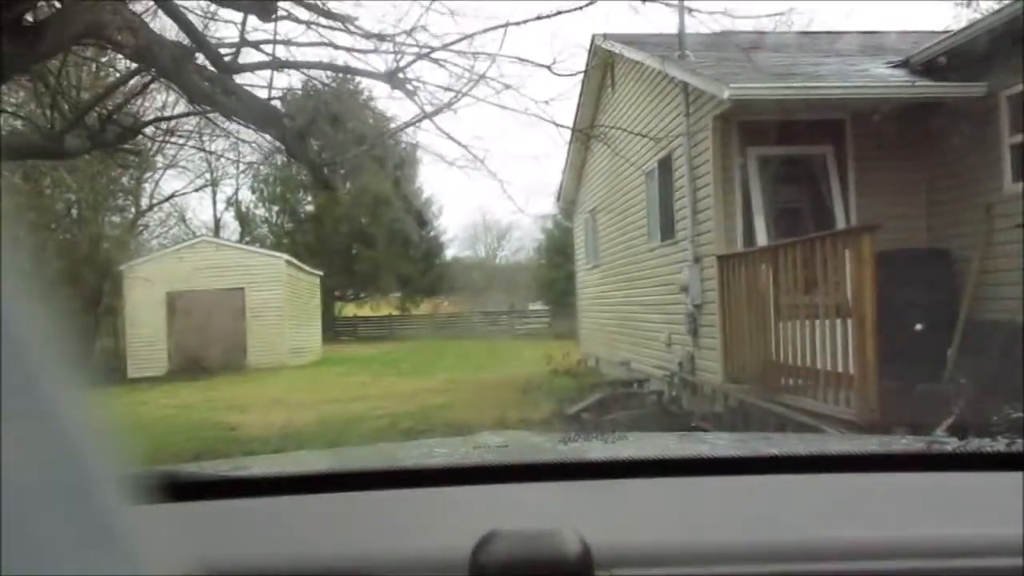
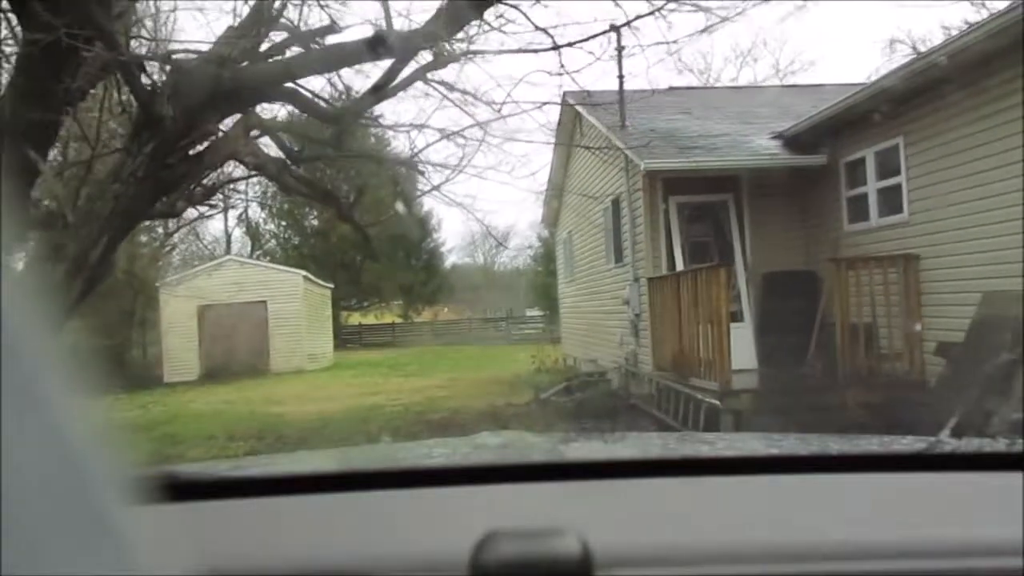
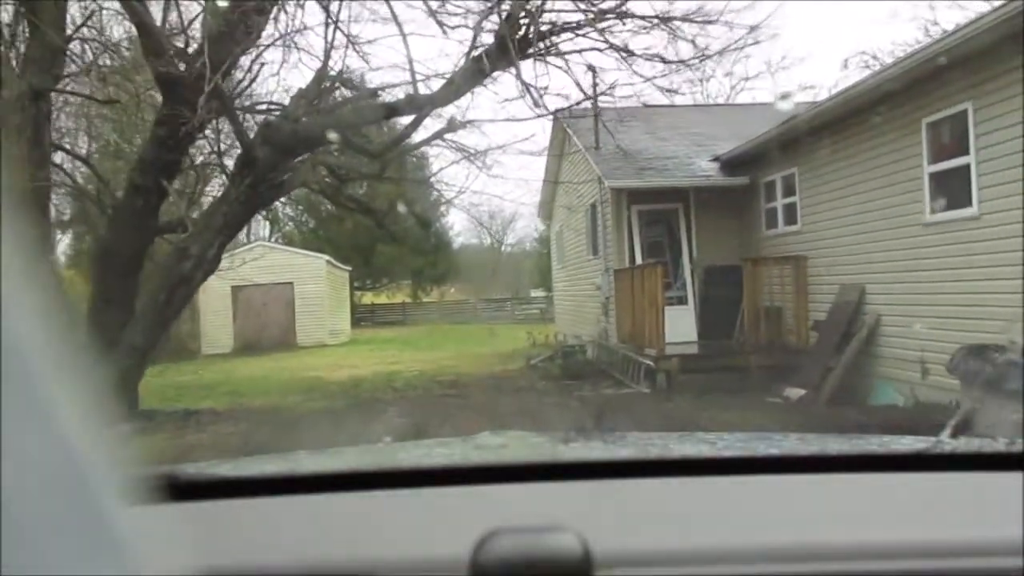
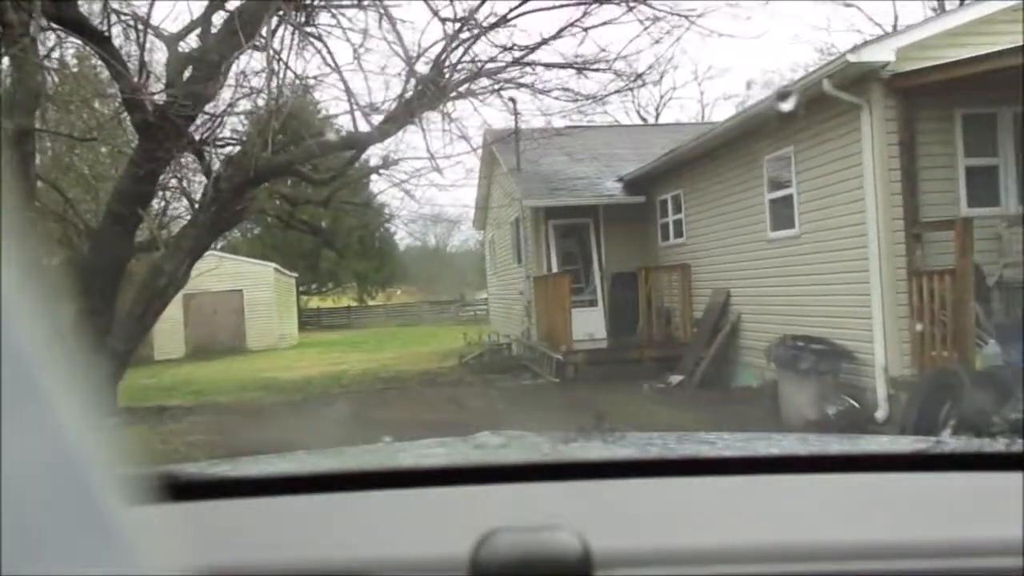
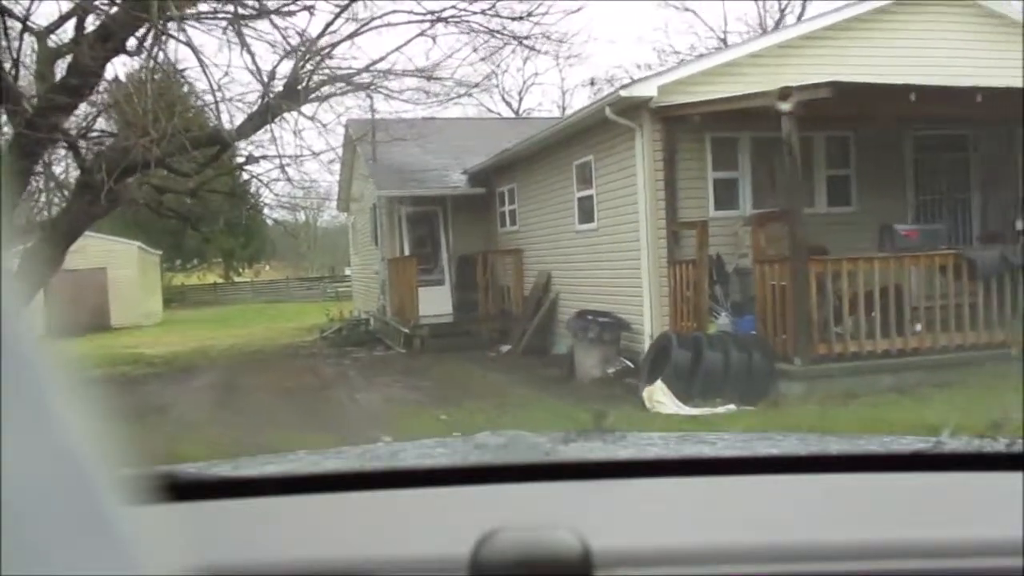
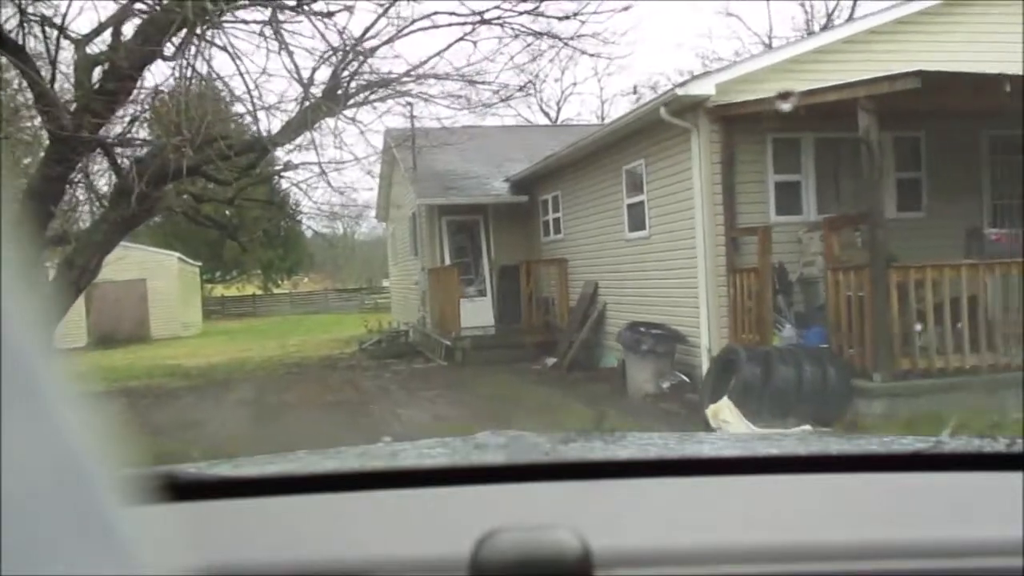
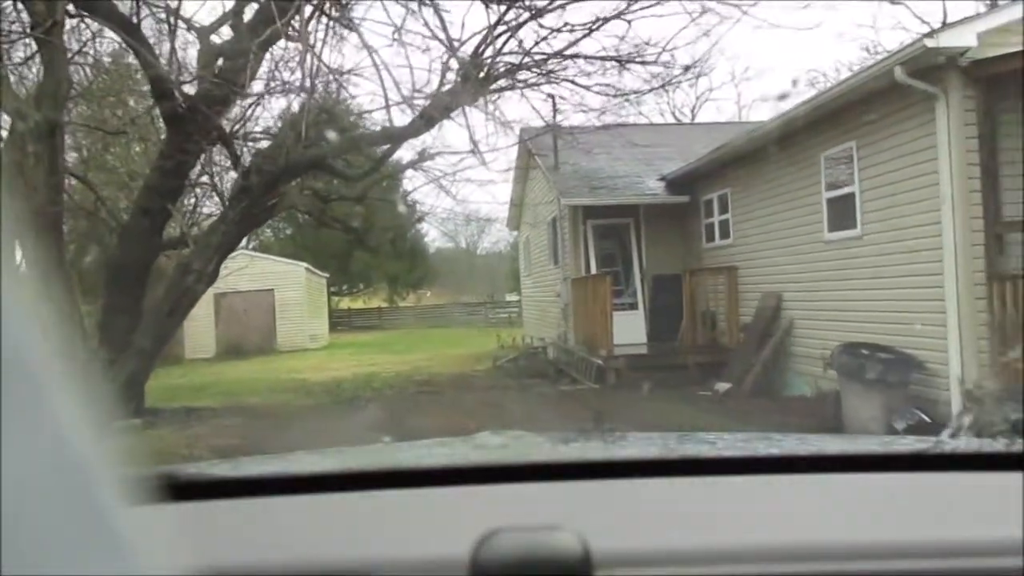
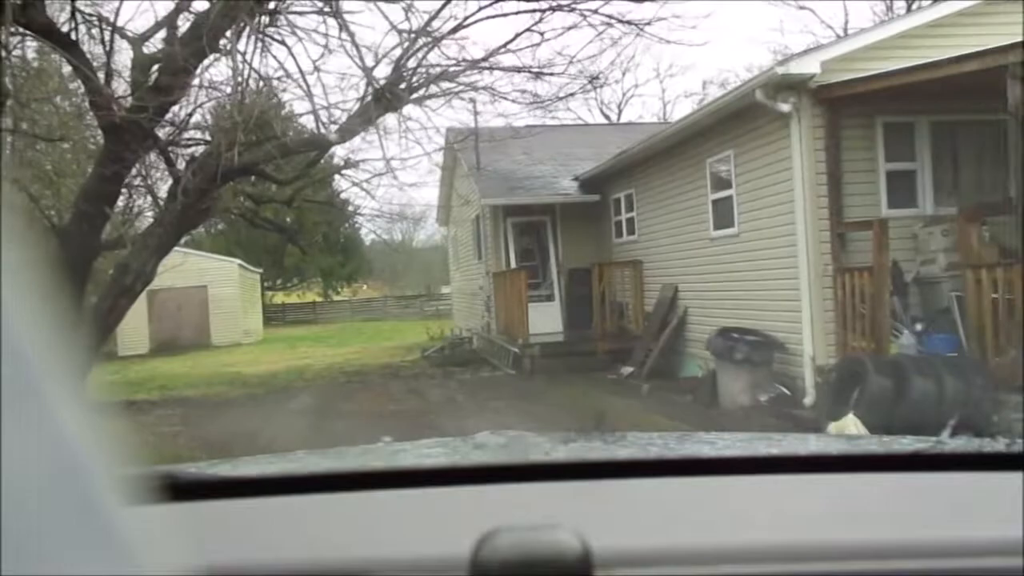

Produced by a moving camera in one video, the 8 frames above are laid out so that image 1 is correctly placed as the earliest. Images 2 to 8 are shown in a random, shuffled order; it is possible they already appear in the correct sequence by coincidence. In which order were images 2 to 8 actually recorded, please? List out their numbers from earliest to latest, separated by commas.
2, 3, 7, 4, 8, 6, 5
